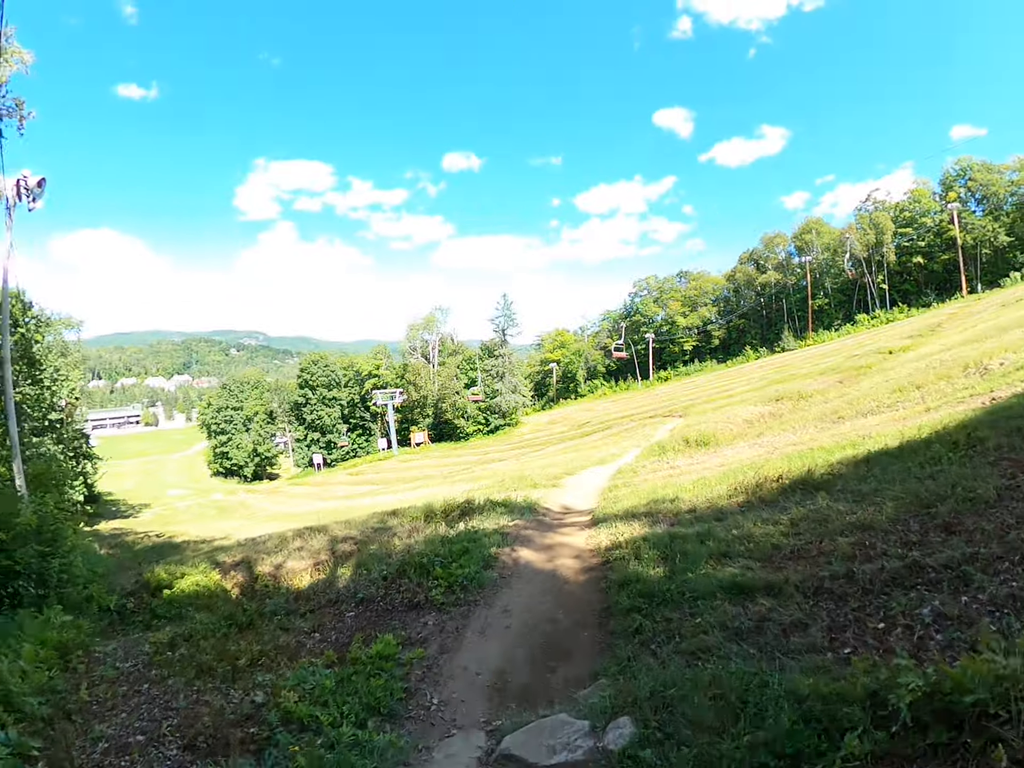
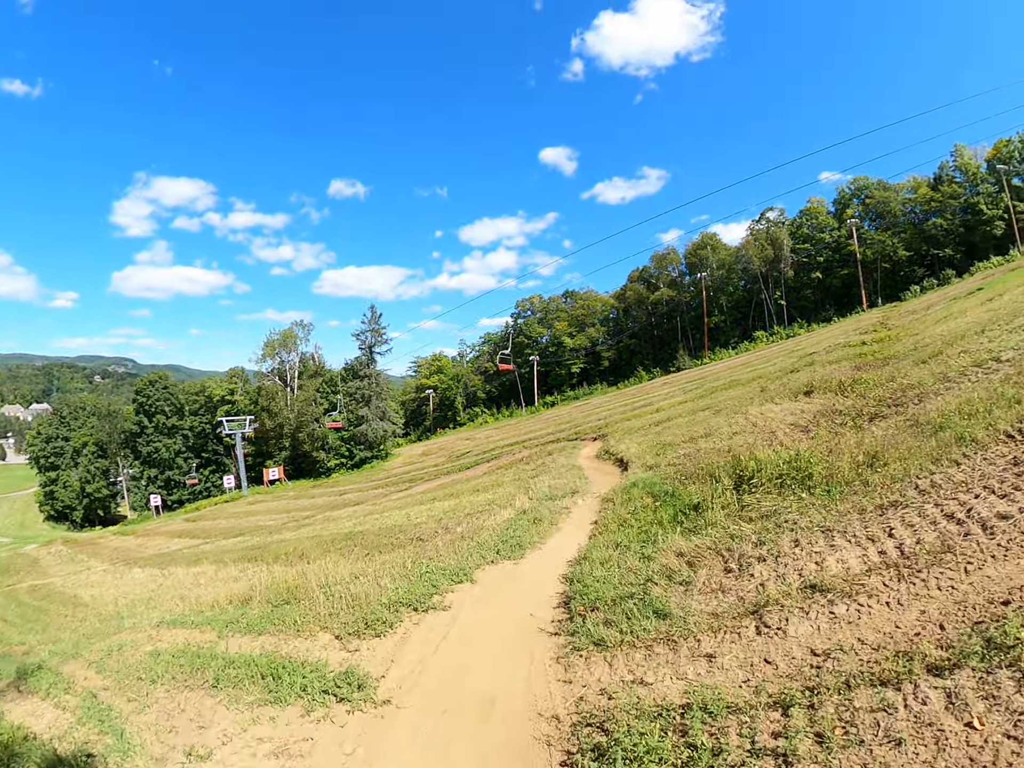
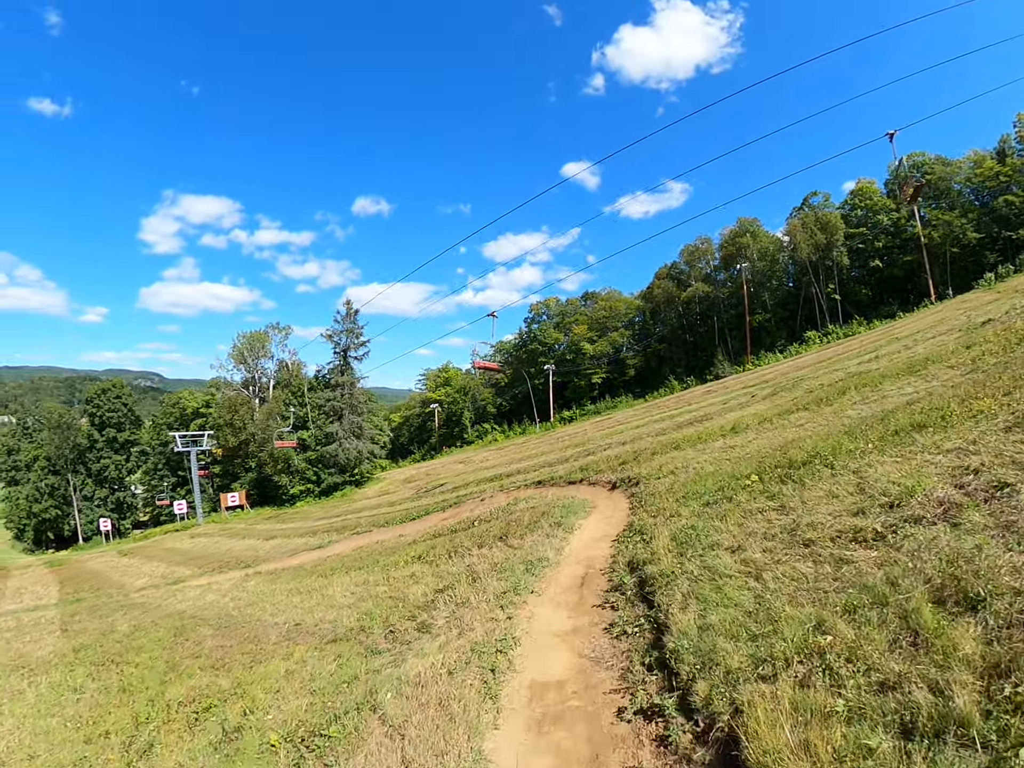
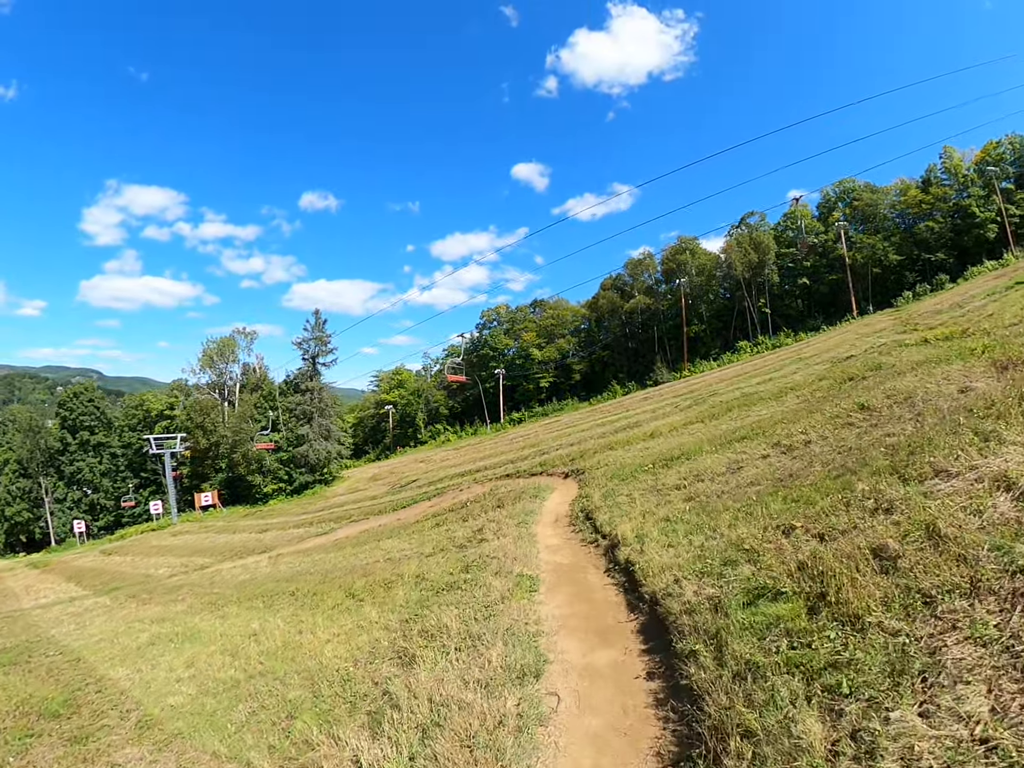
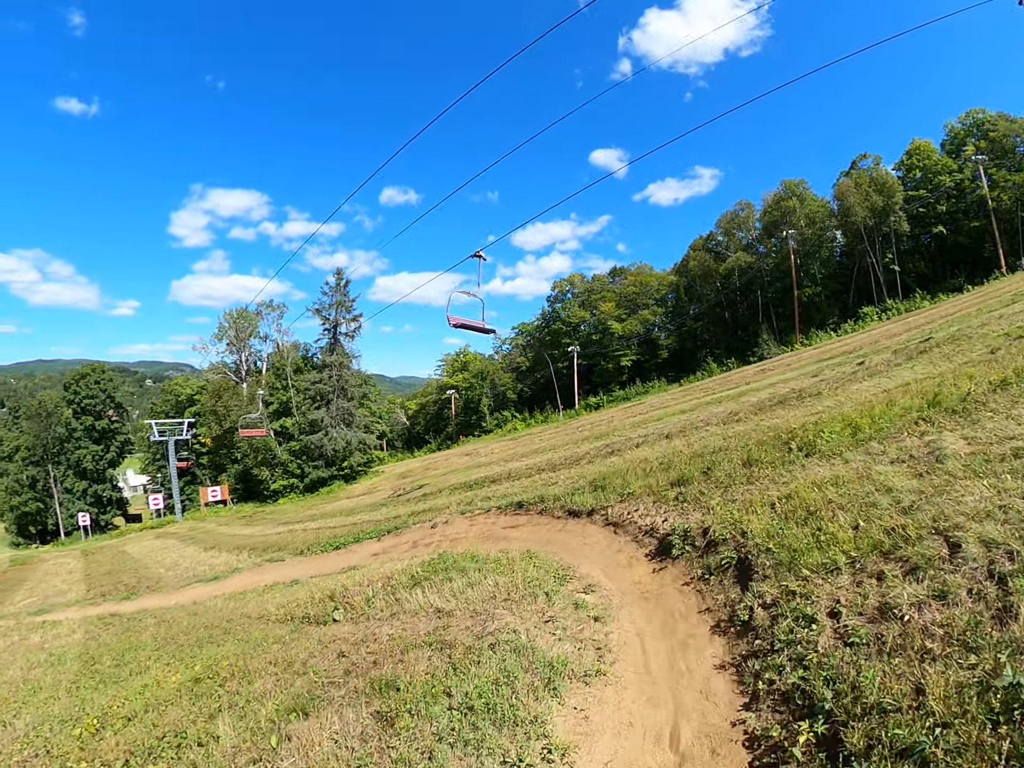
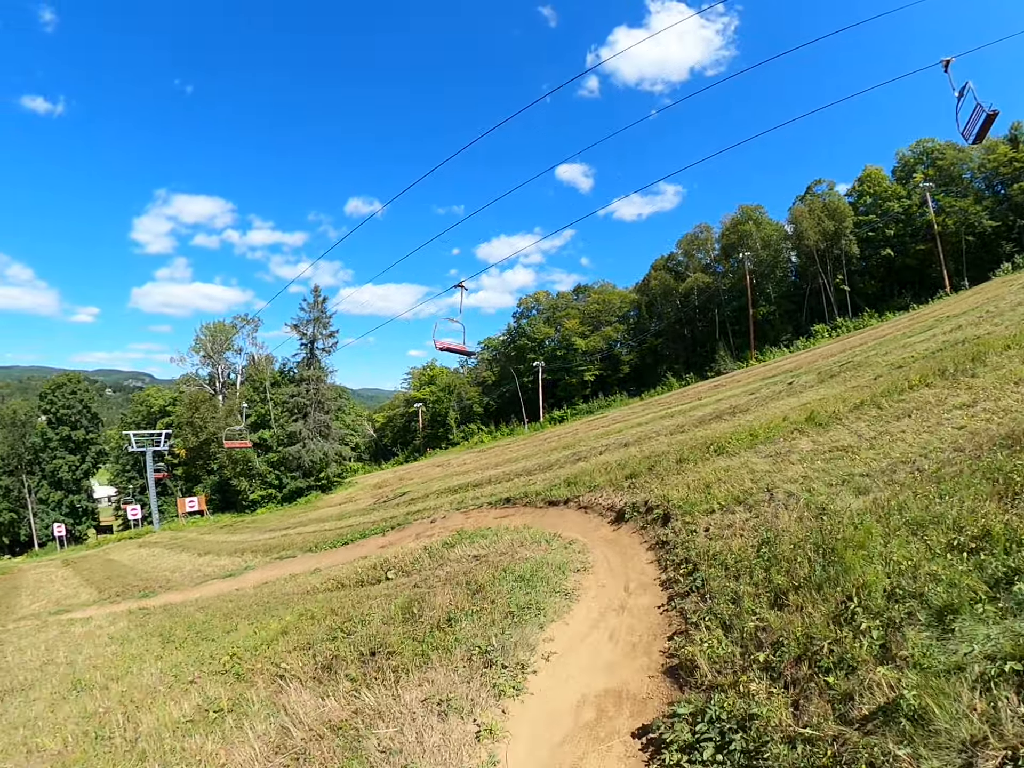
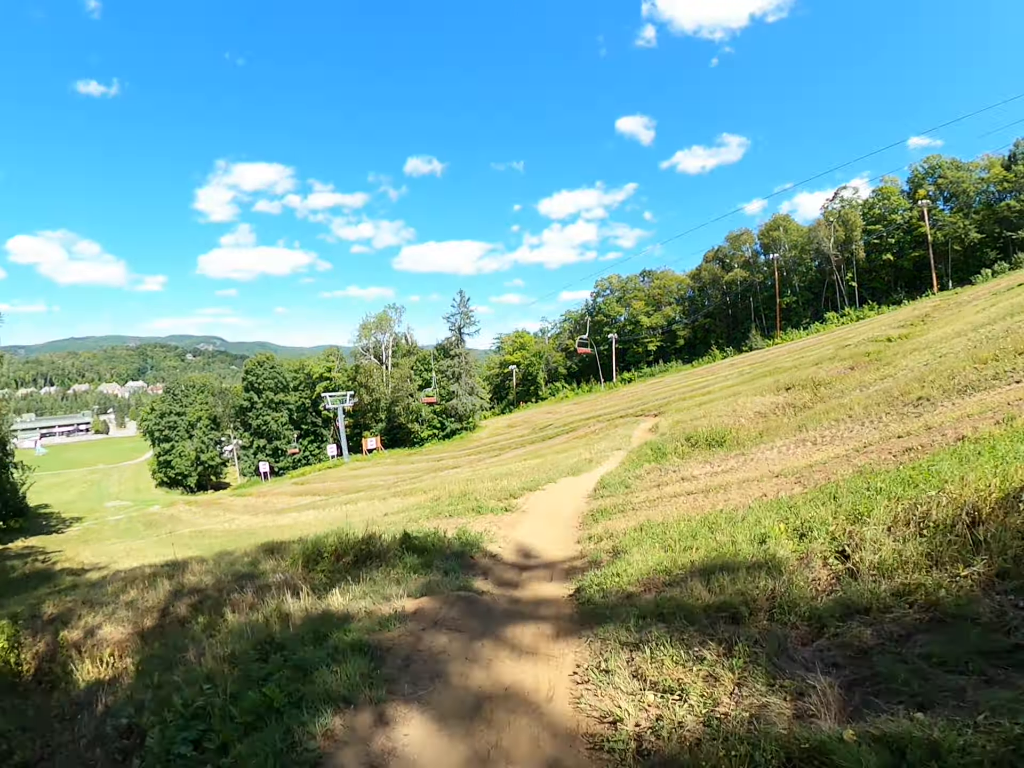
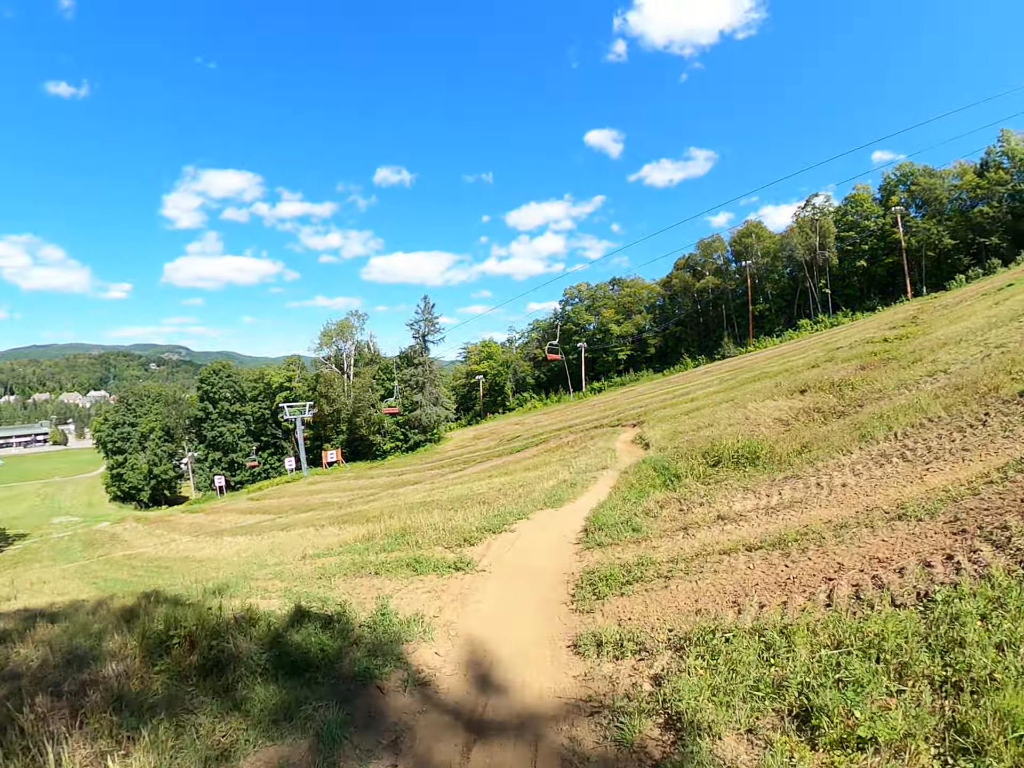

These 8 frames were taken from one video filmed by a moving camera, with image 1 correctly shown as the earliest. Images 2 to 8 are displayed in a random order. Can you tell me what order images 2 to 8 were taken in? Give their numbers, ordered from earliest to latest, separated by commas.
7, 8, 2, 4, 3, 6, 5
